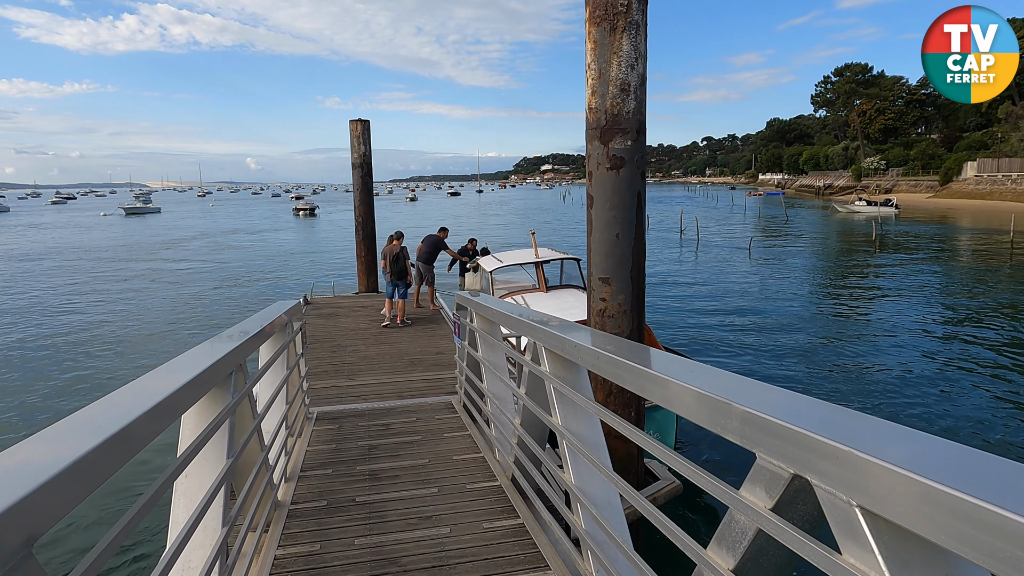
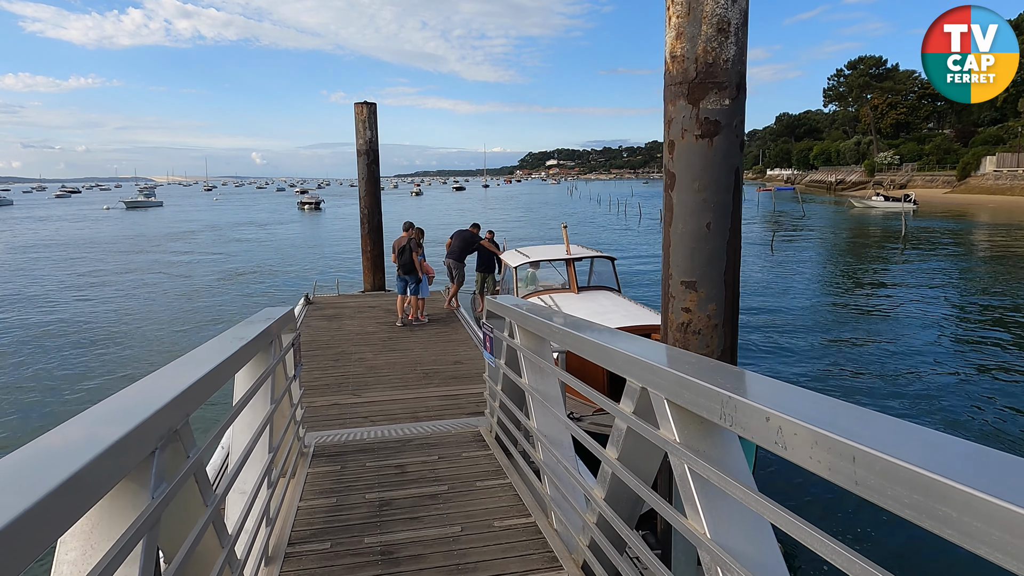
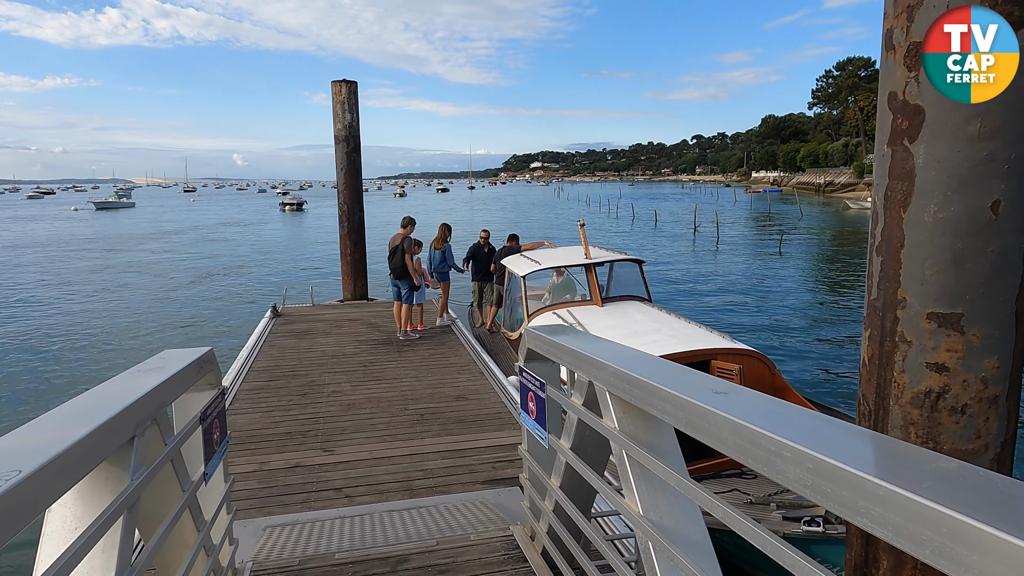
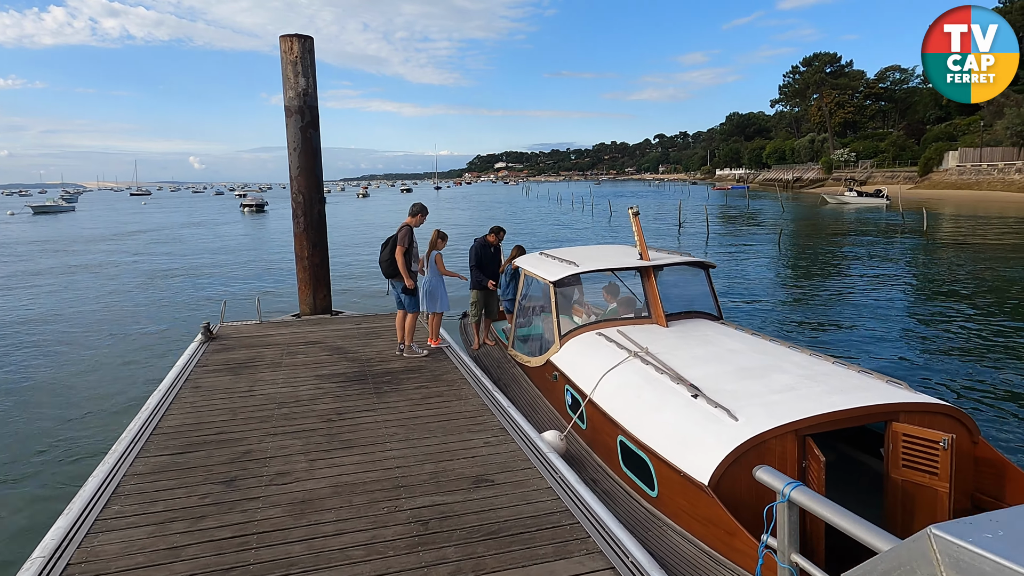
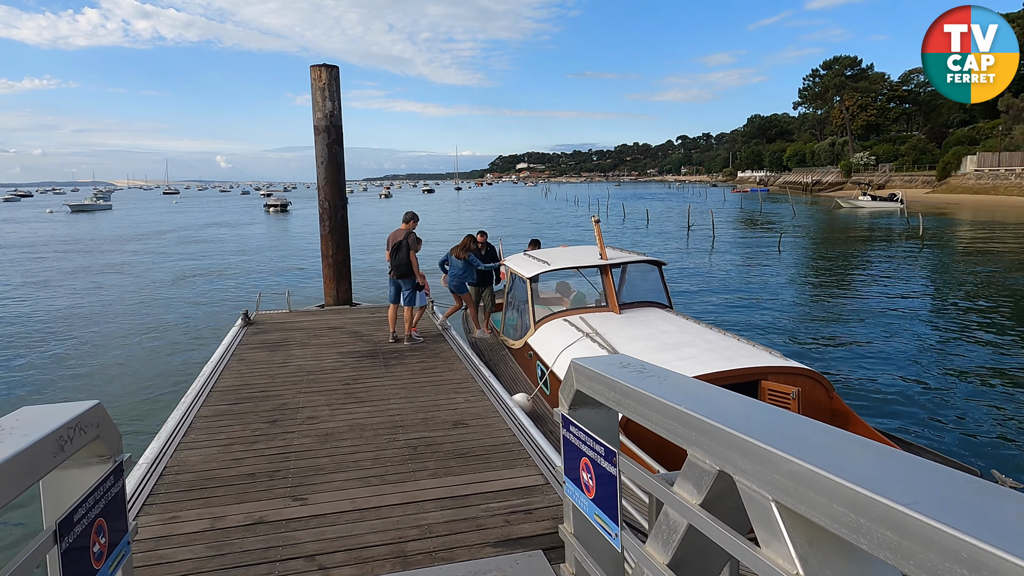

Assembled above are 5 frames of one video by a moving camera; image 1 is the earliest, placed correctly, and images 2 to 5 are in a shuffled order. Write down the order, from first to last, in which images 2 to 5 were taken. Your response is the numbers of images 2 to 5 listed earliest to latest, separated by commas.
2, 3, 5, 4
